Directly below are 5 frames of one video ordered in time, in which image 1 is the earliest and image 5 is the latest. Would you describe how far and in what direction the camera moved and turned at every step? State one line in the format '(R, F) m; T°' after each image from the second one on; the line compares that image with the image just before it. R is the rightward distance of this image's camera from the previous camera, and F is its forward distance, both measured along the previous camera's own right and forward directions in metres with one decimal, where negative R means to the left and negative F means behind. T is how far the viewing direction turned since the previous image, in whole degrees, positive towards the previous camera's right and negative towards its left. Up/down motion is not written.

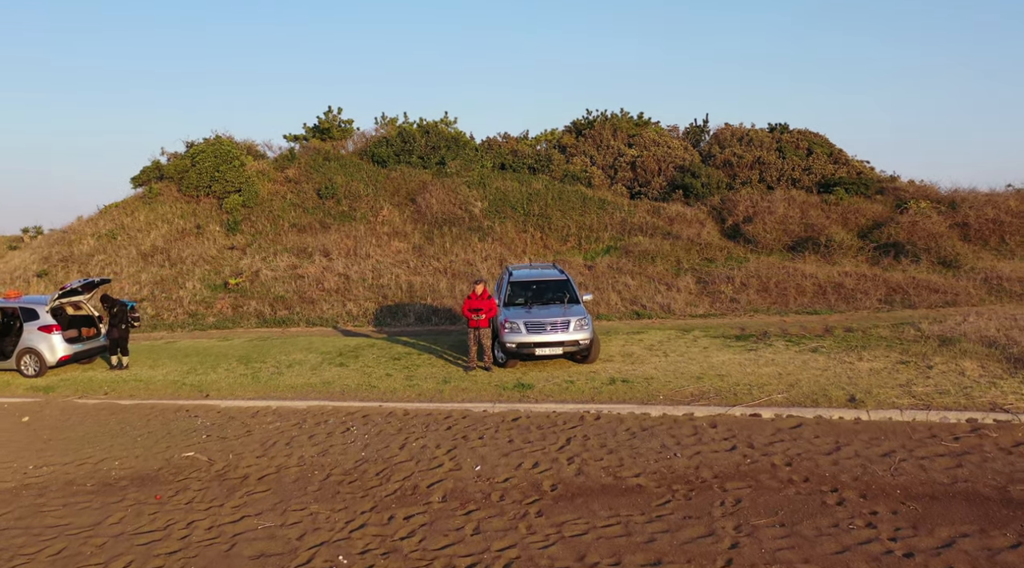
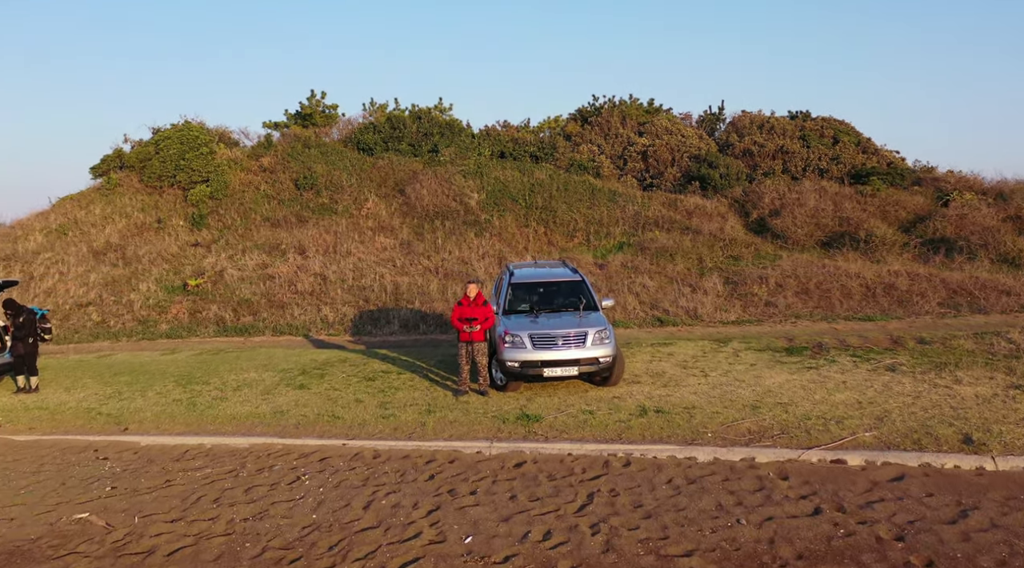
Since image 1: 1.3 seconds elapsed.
(0.0, +2.8) m; 0°
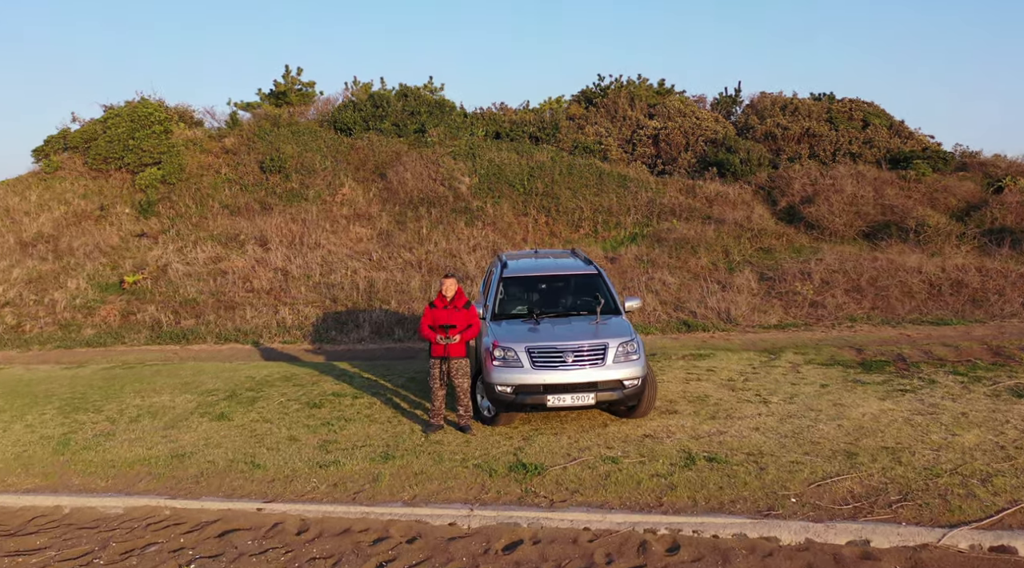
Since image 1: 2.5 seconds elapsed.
(+0.1, +2.9) m; 0°
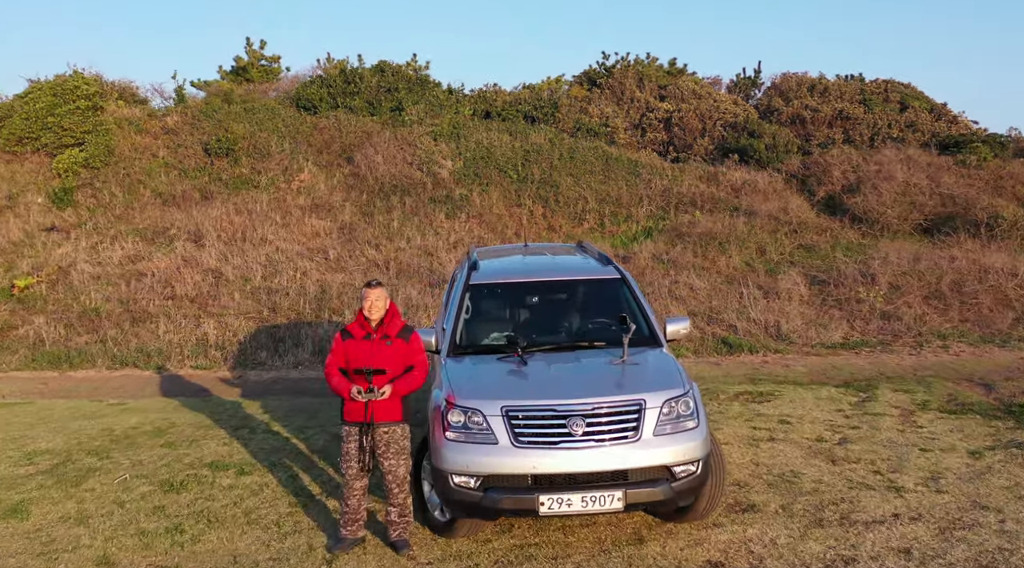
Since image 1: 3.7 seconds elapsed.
(+0.2, +3.2) m; 0°
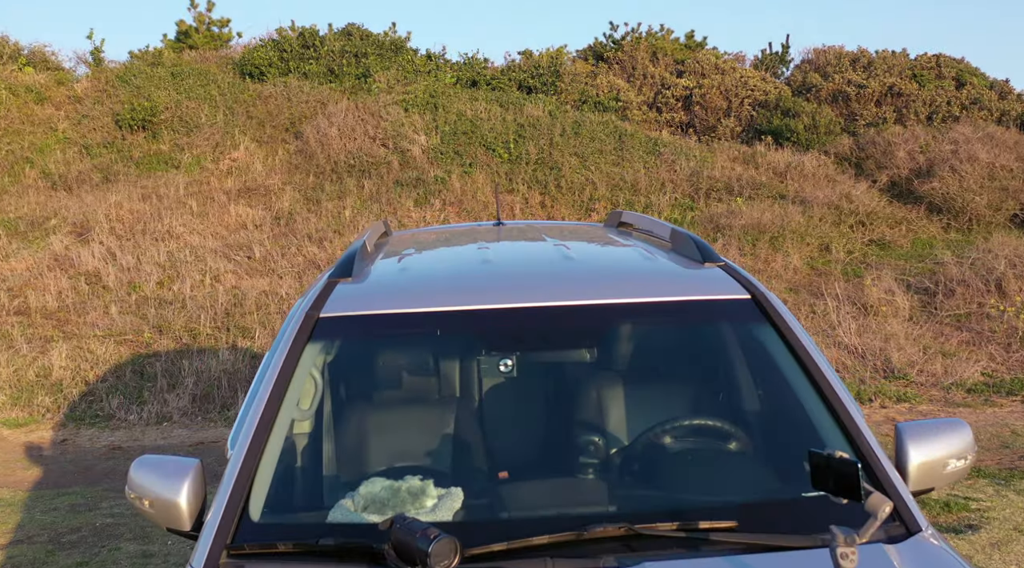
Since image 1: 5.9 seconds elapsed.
(+0.2, +3.5) m; 0°
